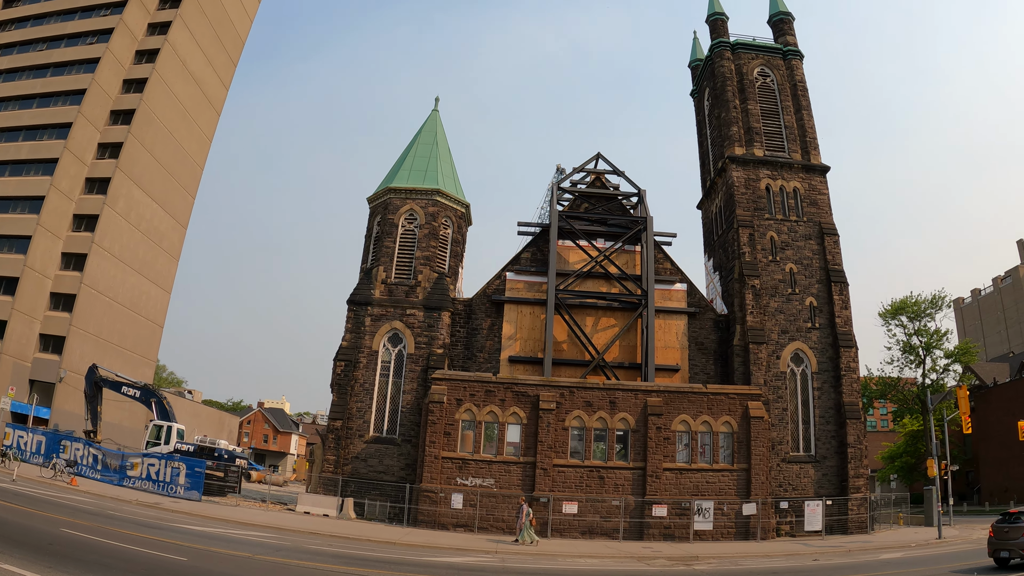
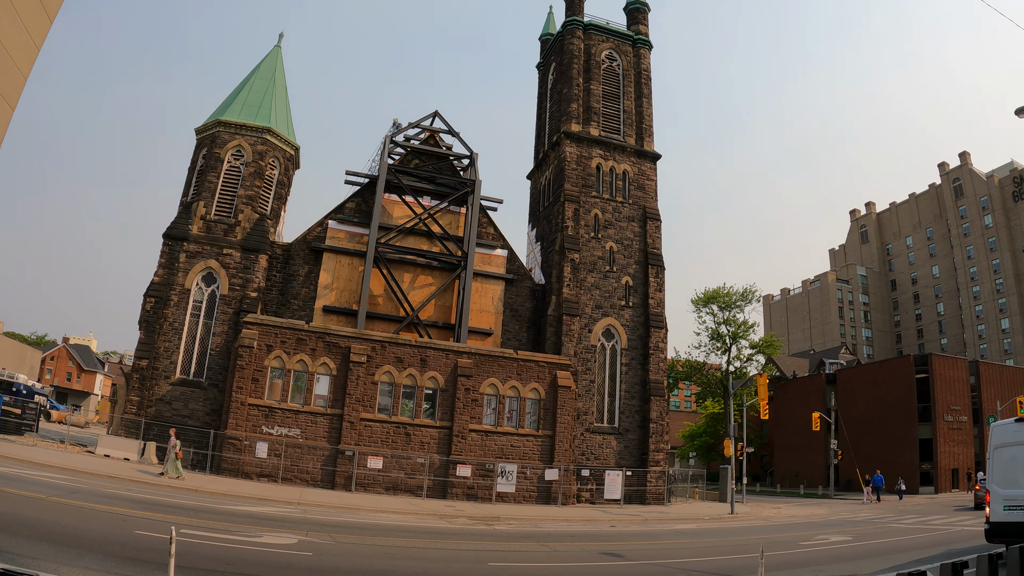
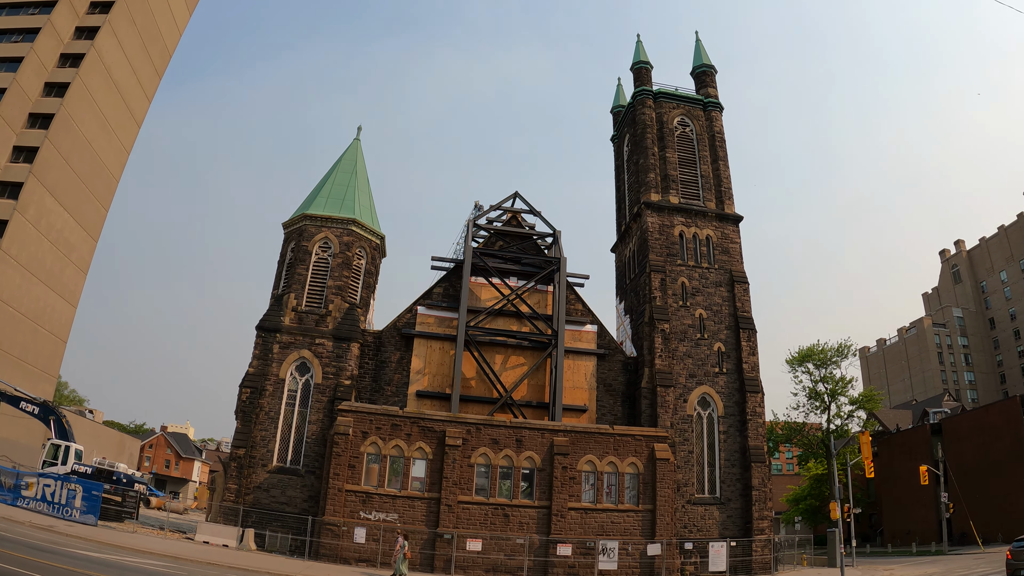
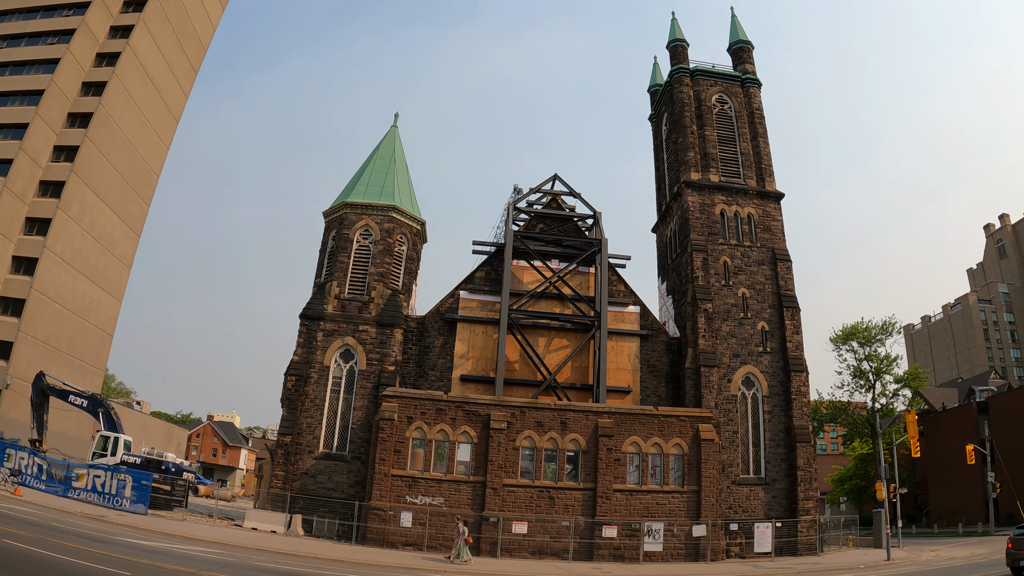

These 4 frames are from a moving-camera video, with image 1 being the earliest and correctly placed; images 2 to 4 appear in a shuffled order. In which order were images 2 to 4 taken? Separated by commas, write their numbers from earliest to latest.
4, 3, 2
